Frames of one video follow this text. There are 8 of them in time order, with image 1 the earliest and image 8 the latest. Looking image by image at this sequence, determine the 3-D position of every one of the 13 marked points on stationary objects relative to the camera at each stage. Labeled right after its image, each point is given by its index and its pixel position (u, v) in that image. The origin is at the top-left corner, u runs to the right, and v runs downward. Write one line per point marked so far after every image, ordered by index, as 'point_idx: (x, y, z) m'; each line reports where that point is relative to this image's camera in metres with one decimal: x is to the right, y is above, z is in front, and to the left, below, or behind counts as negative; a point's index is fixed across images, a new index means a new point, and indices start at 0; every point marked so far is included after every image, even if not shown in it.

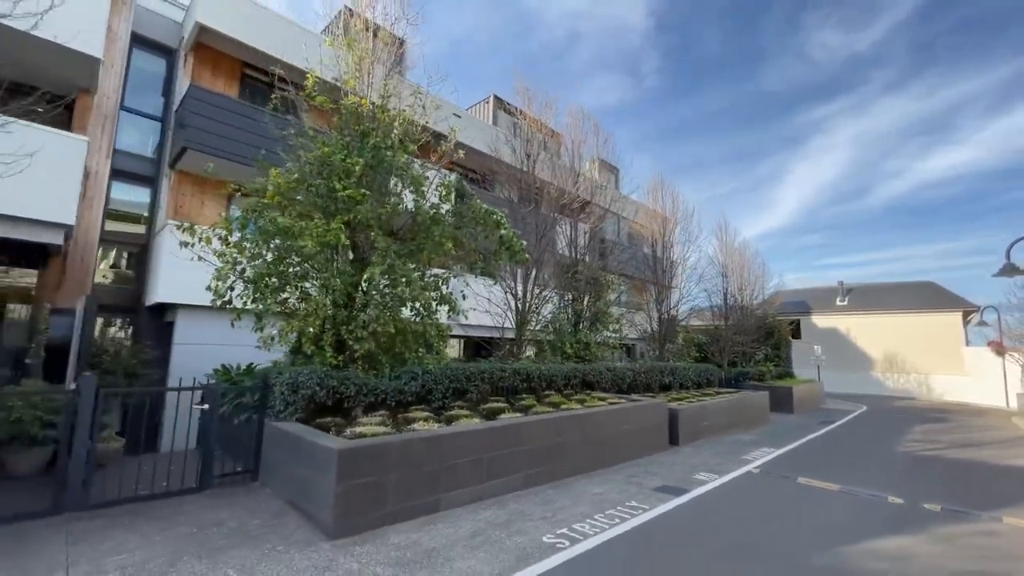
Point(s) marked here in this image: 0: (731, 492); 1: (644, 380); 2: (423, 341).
0: (+3.2, -2.9, +6.3) m
1: (+3.3, -2.3, +11.2) m
2: (-1.7, -0.8, +6.3) m
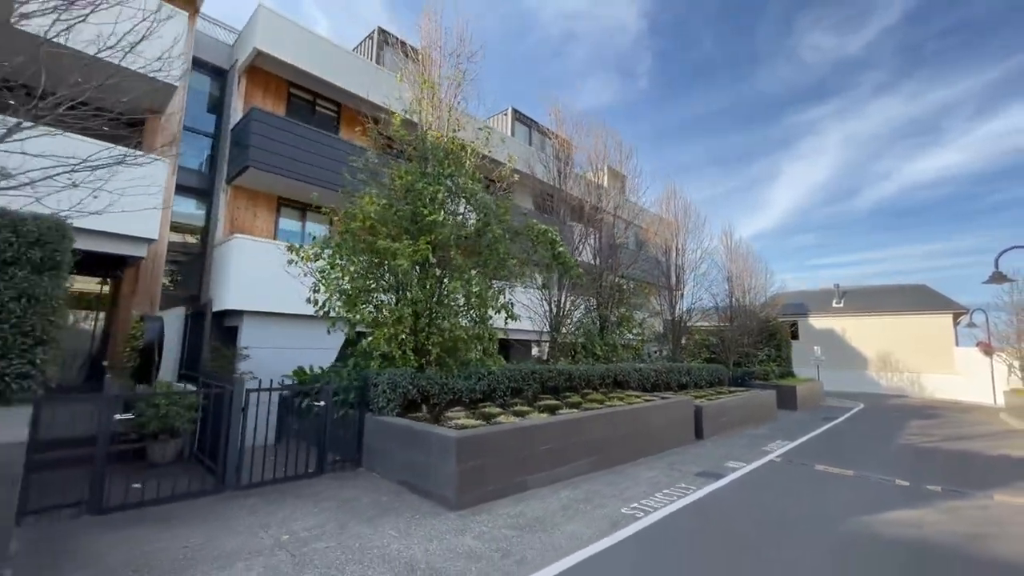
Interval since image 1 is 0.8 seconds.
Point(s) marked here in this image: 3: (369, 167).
0: (+4.1, -3.1, +7.2) m
1: (+4.2, -2.5, +12.1) m
2: (-0.8, -0.9, +7.2) m
3: (-2.0, +2.1, +8.6) m
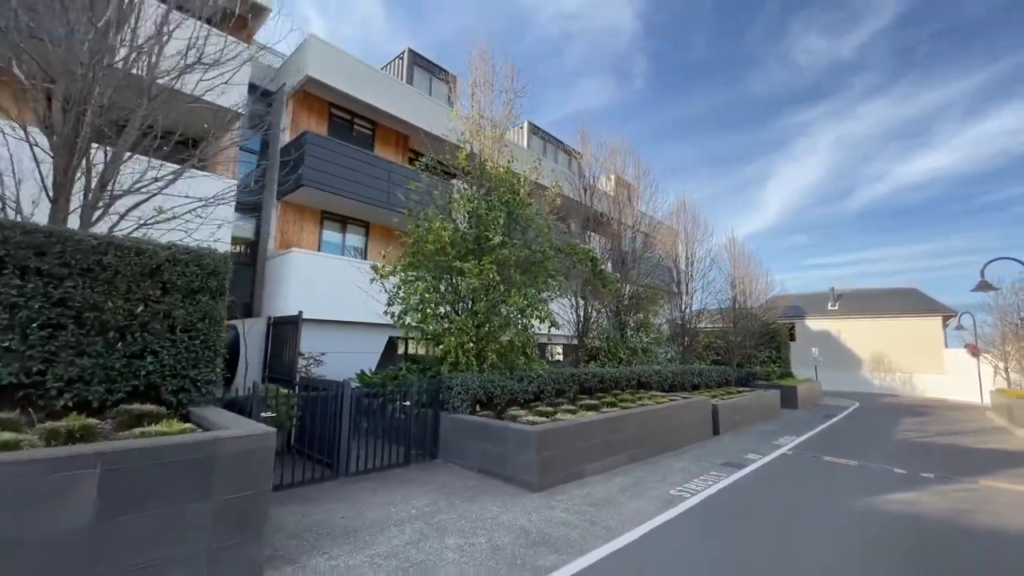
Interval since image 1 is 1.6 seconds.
0: (+4.9, -3.3, +8.1) m
1: (+5.0, -2.7, +13.0) m
2: (+0.1, -1.2, +8.1) m
3: (-1.2, +1.8, +9.5) m
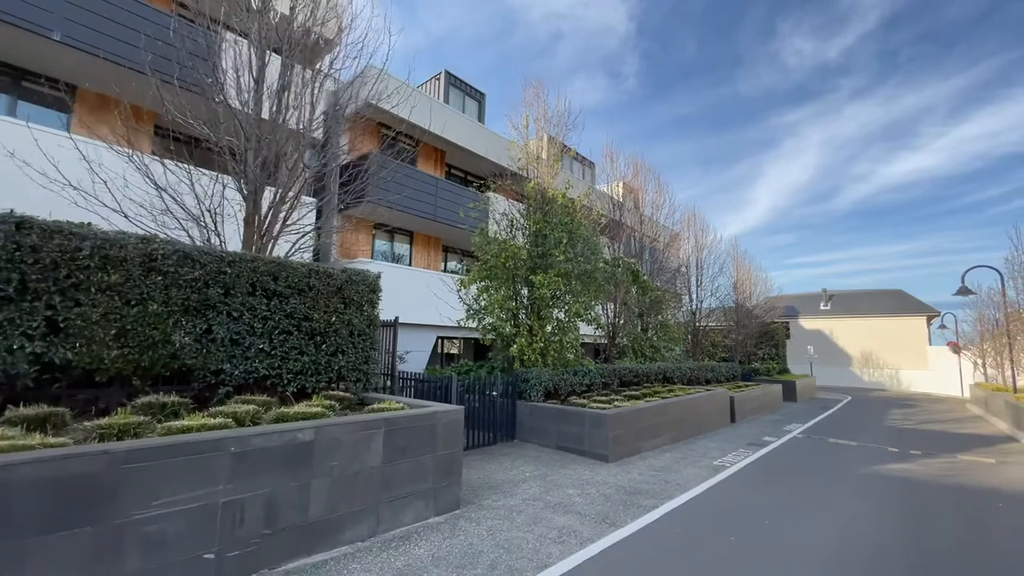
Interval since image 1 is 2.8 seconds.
0: (+6.1, -3.5, +9.6) m
1: (+6.0, -2.8, +14.5) m
2: (+1.3, -1.3, +9.4) m
3: (-0.1, +1.7, +10.8) m
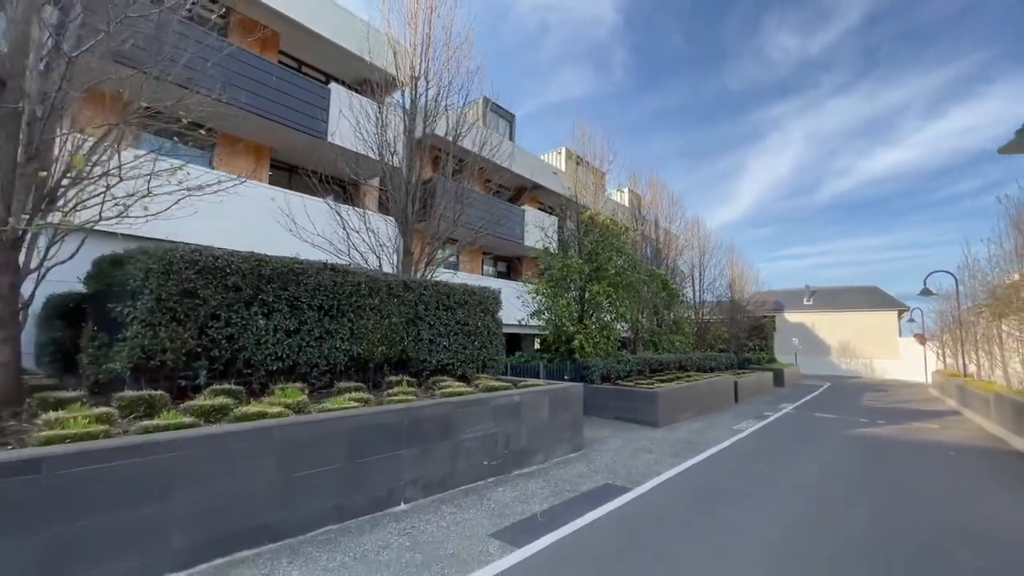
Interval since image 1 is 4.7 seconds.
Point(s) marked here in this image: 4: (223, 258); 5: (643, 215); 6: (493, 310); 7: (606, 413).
0: (+7.6, -3.6, +12.2) m
1: (+7.4, -2.9, +17.0) m
2: (+2.8, -1.5, +11.8) m
3: (+1.4, +1.5, +13.1) m
4: (-3.2, +0.3, +4.8) m
5: (+5.6, +3.1, +18.6) m
6: (-0.3, -0.4, +8.0) m
7: (+2.1, -2.9, +10.0) m
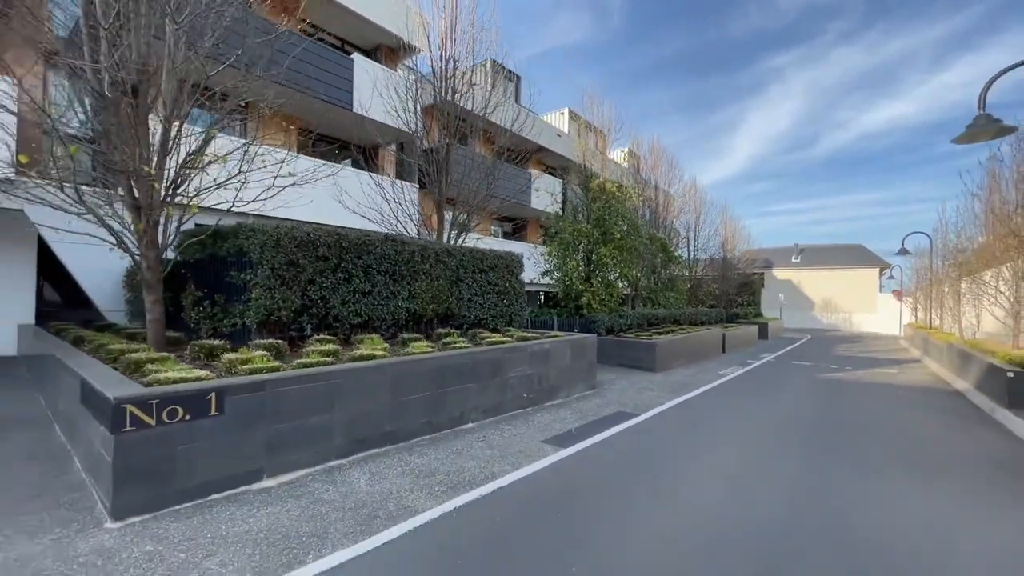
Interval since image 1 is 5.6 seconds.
0: (+7.9, -2.5, +13.8) m
1: (+7.7, -1.2, +18.6) m
2: (+3.2, -0.4, +13.1) m
3: (+1.8, +2.8, +14.1) m
4: (-2.7, +0.7, +5.9) m
5: (+5.9, +4.9, +19.4) m
6: (+0.1, +0.3, +9.2) m
7: (+2.6, -1.9, +11.5) m
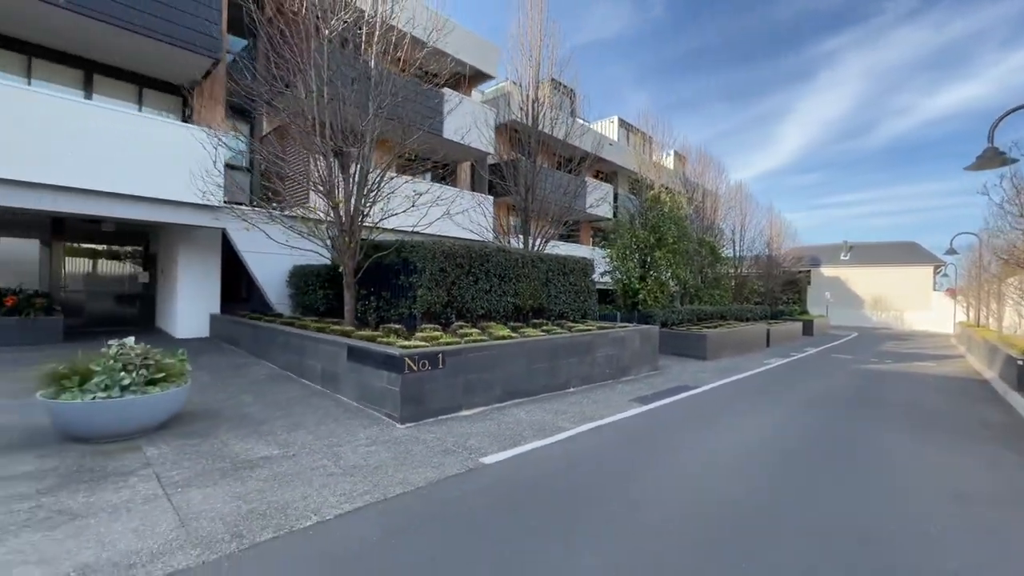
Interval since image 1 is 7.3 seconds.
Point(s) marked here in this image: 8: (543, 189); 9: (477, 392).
0: (+10.1, -2.4, +15.1) m
1: (+10.2, -1.2, +19.9) m
2: (+5.3, -0.3, +14.8) m
3: (+4.0, +2.8, +15.9) m
4: (-1.1, +0.7, +8.0) m
5: (+8.5, +5.0, +20.8) m
6: (+2.0, +0.4, +11.1) m
7: (+4.6, -1.9, +13.2) m
8: (+0.8, +2.7, +12.2) m
9: (-0.5, -1.4, +6.0) m
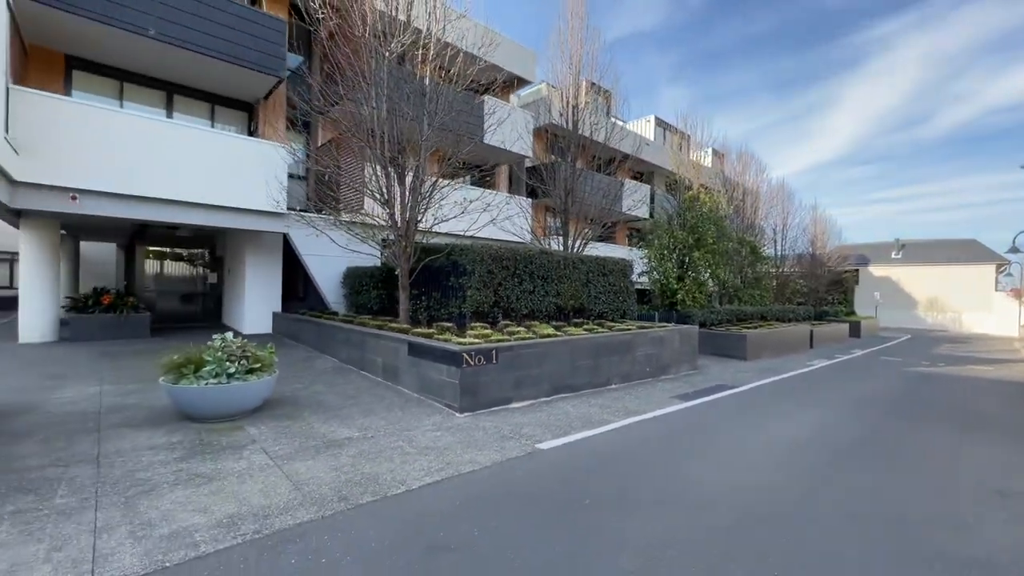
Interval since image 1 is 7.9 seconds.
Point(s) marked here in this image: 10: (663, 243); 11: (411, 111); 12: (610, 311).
0: (+11.4, -2.5, +14.8) m
1: (+11.9, -1.2, +19.5) m
2: (+6.6, -0.3, +14.8) m
3: (+5.4, +2.8, +15.9) m
4: (-0.2, +0.7, +8.5) m
5: (+10.3, +5.0, +20.6) m
6: (+3.0, +0.4, +11.4) m
7: (+5.8, -1.9, +13.3) m
8: (+1.9, +2.7, +12.6) m
9: (+0.2, -1.4, +6.5) m
10: (+5.0, +1.5, +14.6) m
11: (-1.8, +3.2, +8.0) m
12: (+2.4, -0.6, +10.7) m
